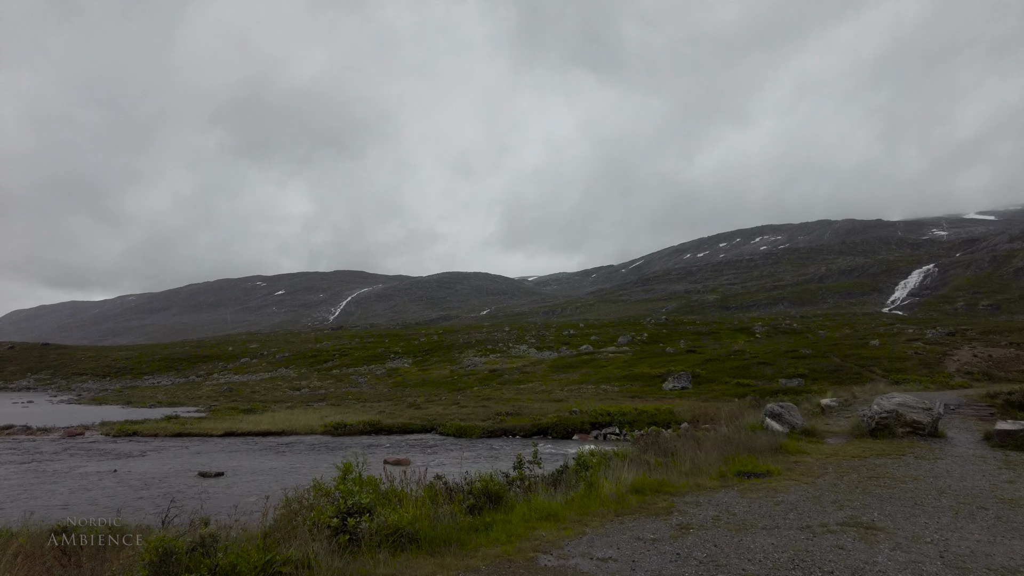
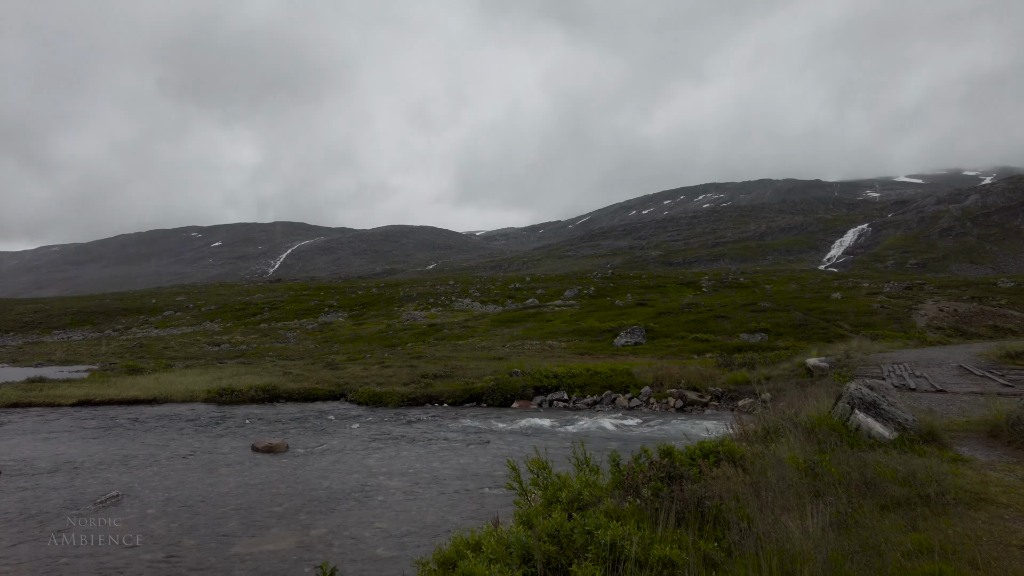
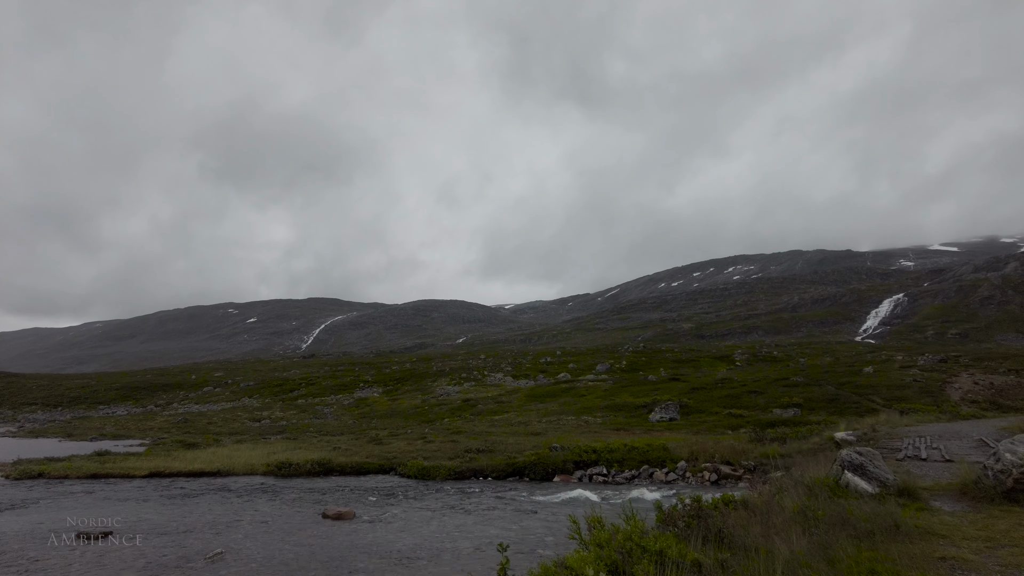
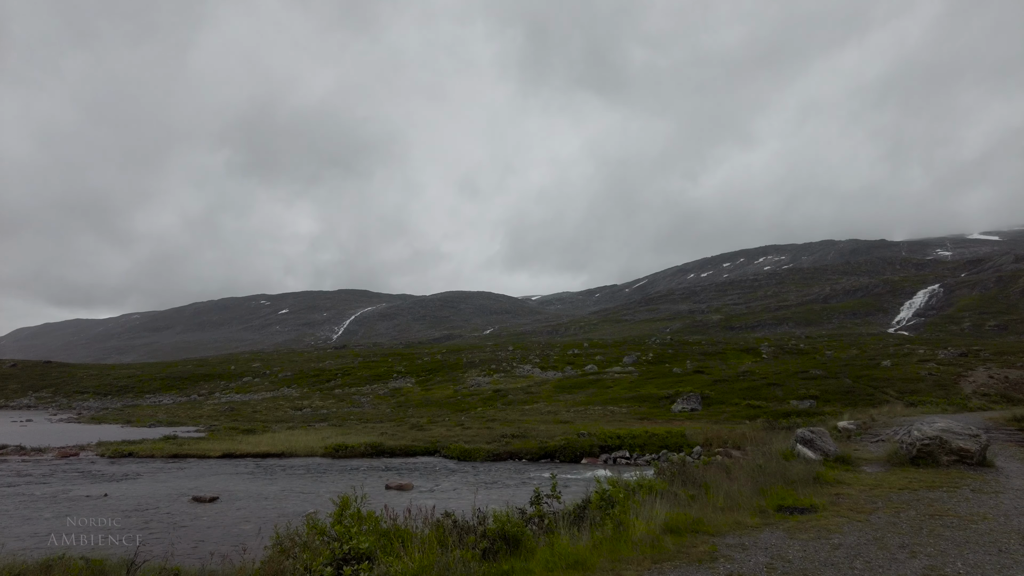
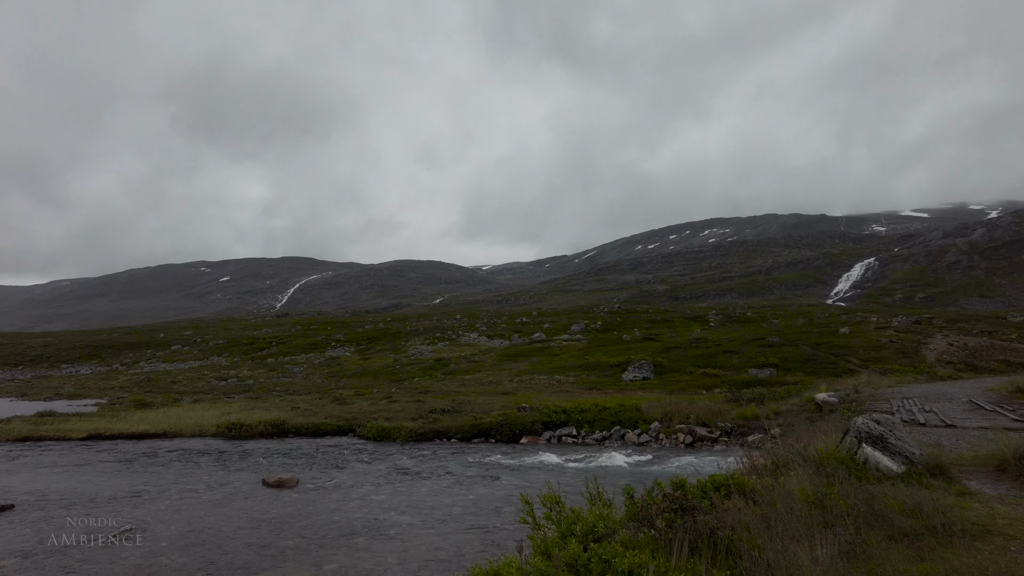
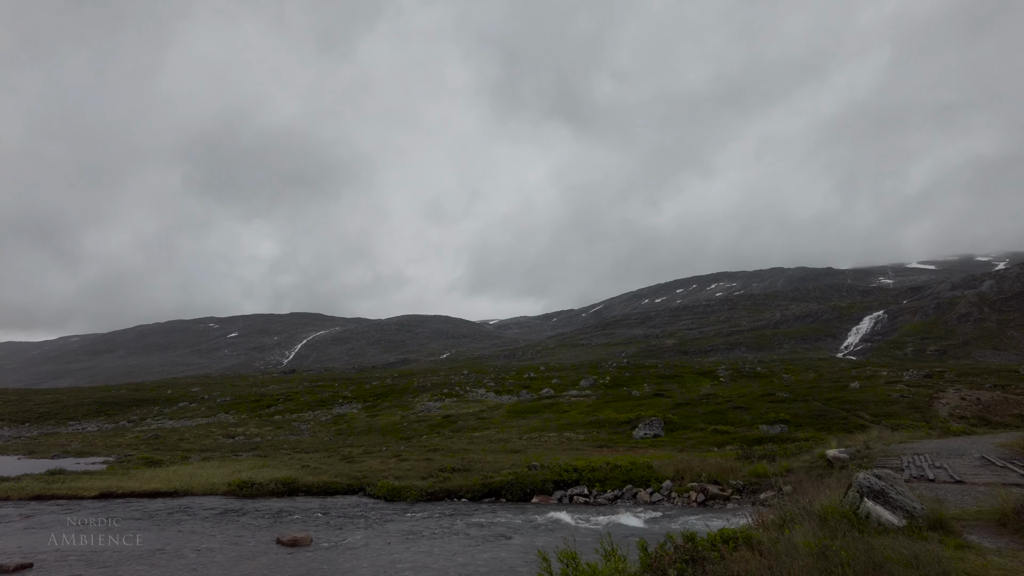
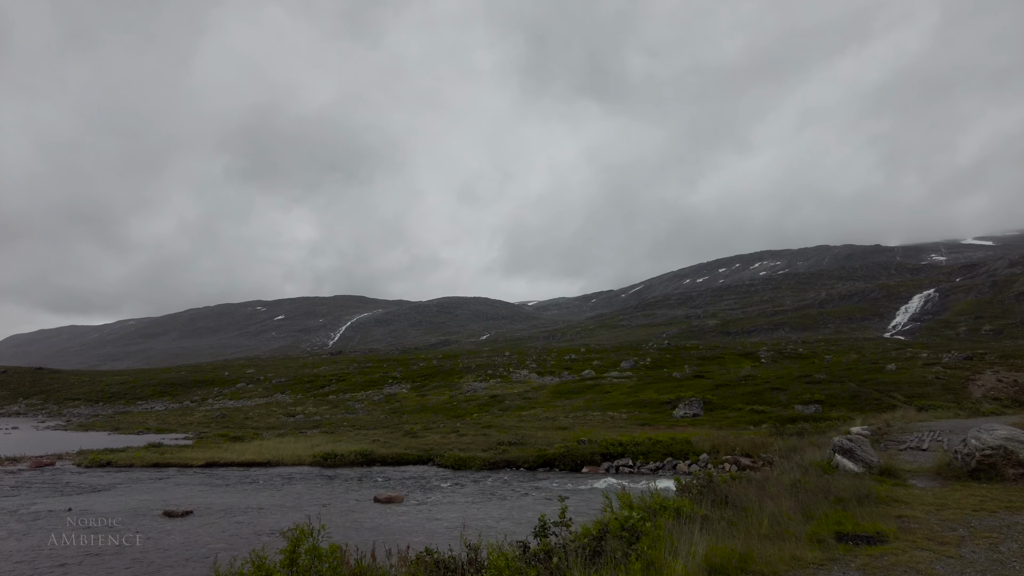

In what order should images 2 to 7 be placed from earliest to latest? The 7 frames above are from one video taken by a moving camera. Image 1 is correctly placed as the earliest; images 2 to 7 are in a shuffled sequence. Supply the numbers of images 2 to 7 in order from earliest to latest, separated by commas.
4, 7, 3, 6, 5, 2
